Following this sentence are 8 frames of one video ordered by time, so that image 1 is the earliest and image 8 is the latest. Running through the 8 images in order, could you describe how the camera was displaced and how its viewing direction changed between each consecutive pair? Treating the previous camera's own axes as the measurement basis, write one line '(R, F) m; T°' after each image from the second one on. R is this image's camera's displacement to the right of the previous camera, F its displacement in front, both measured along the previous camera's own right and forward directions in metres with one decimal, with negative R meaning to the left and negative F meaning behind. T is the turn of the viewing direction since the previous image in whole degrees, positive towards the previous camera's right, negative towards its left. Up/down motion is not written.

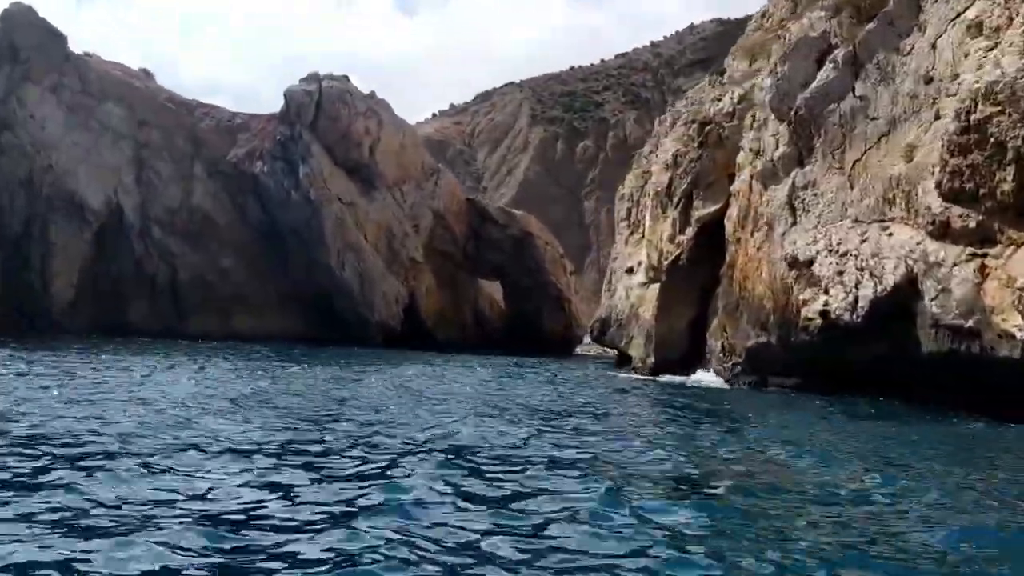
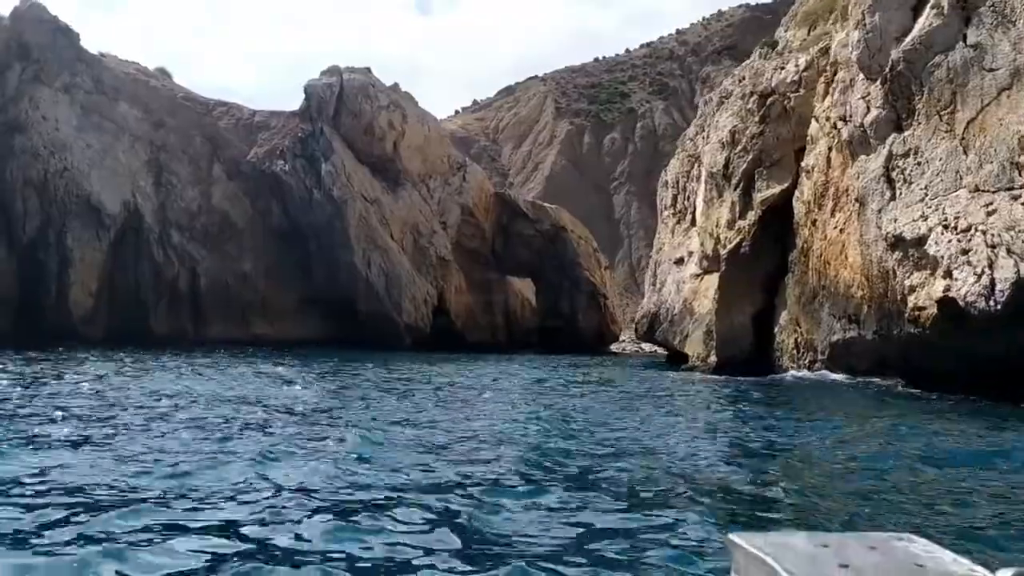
(-0.4, +1.9) m; -1°
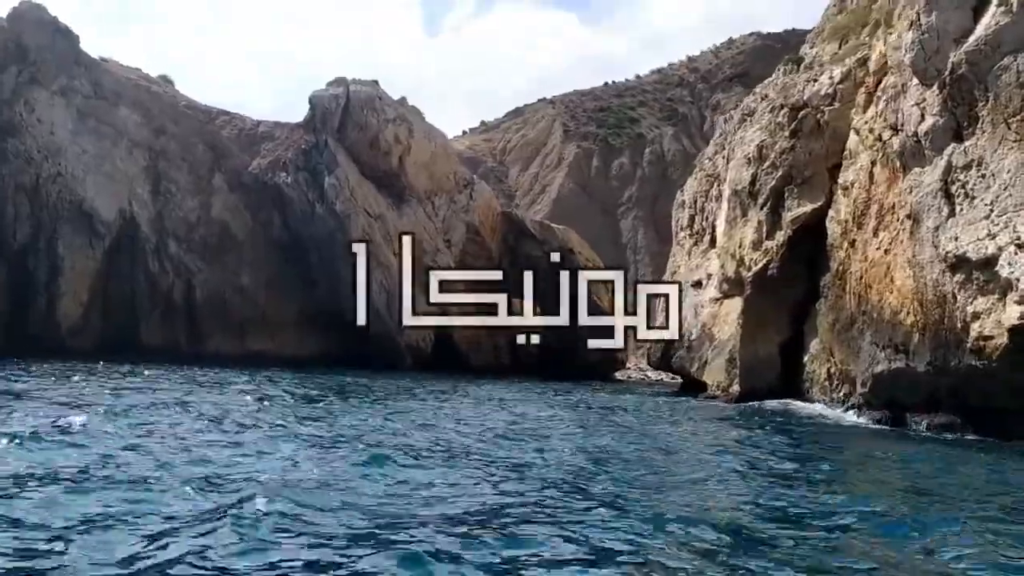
(-0.1, +1.3) m; 0°
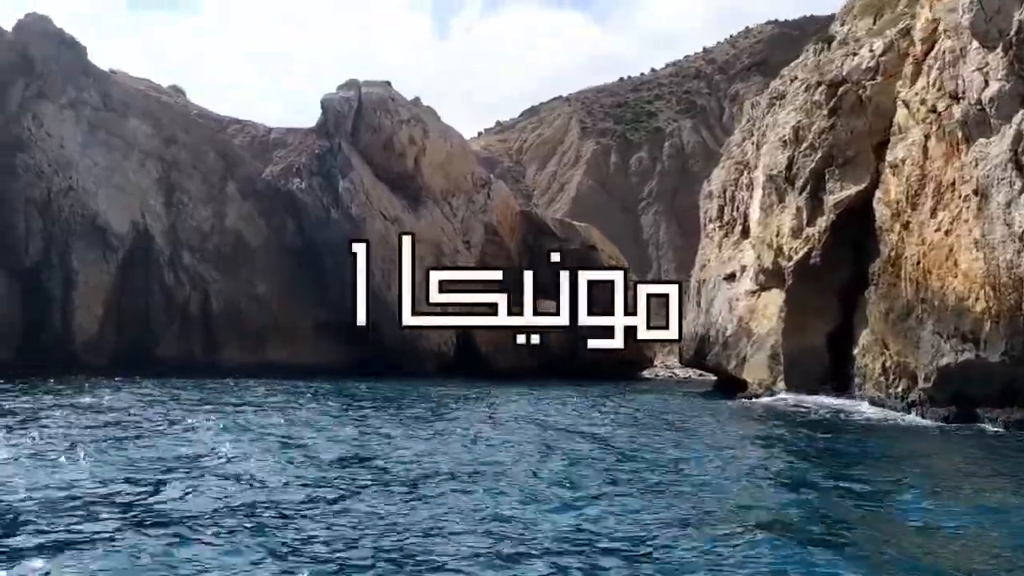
(-0.1, +1.0) m; -1°
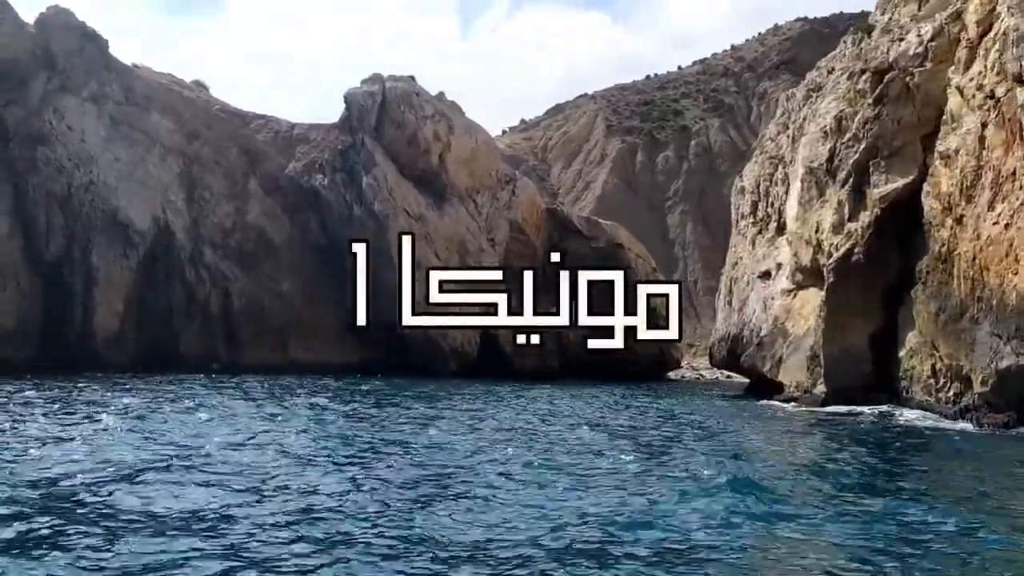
(0.0, +0.7) m; -1°
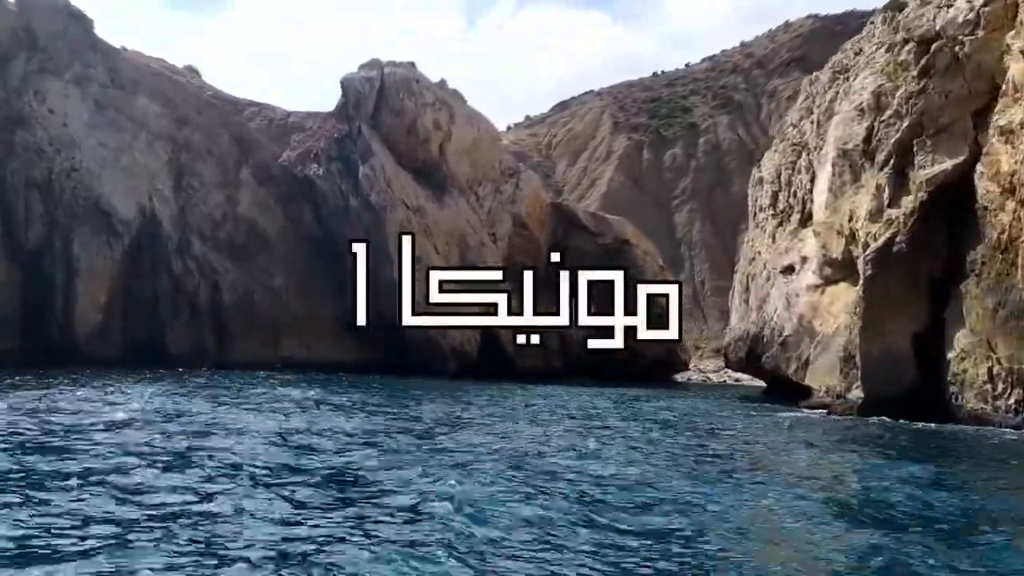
(0.0, +1.6) m; 0°
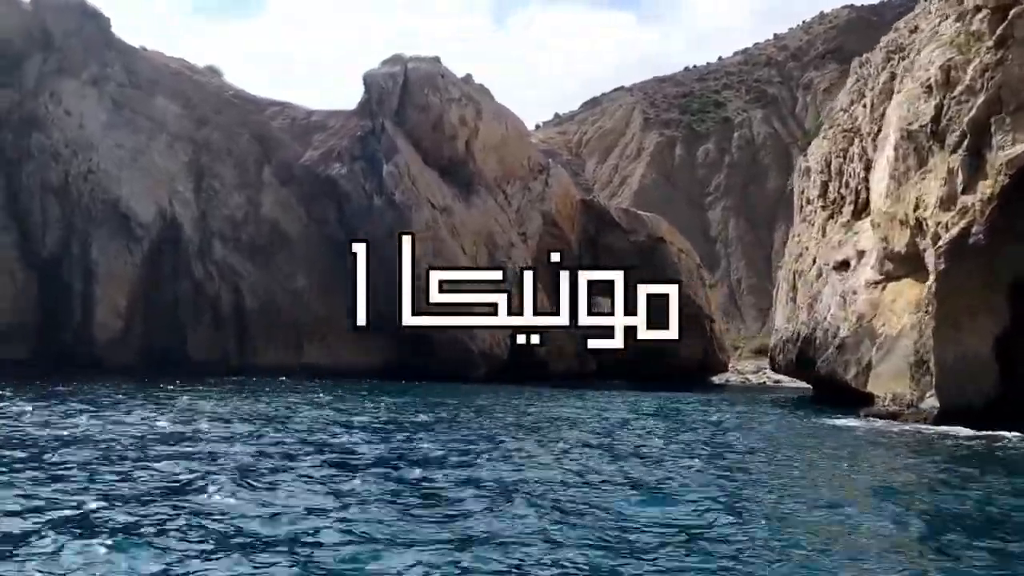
(0.0, +1.3) m; -2°
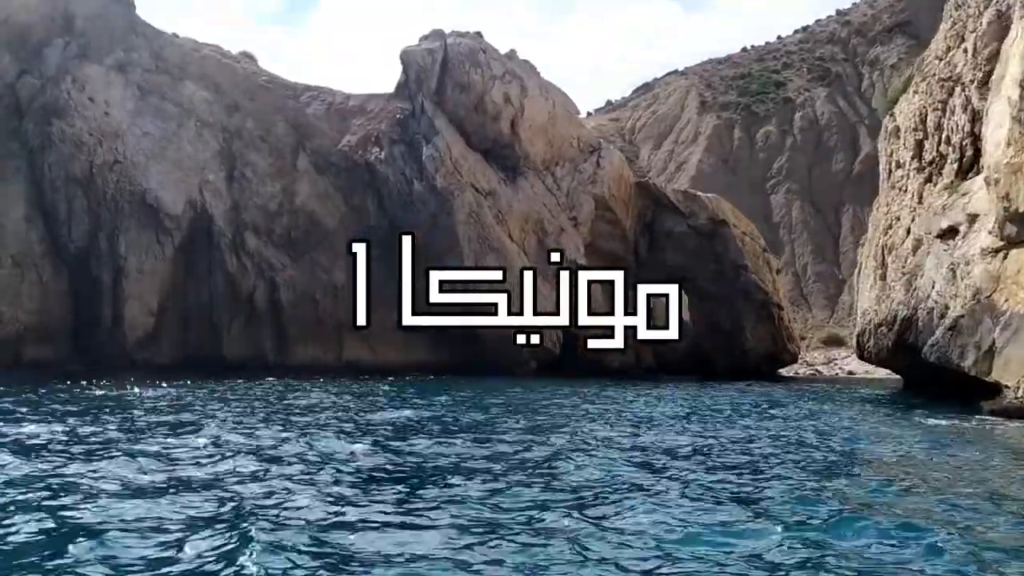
(+0.1, +2.4) m; -3°
